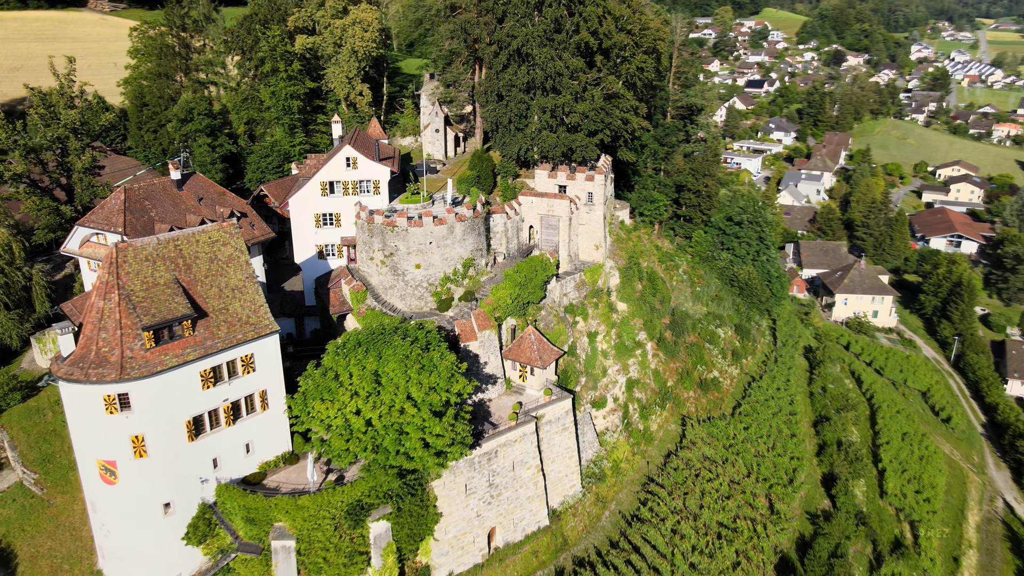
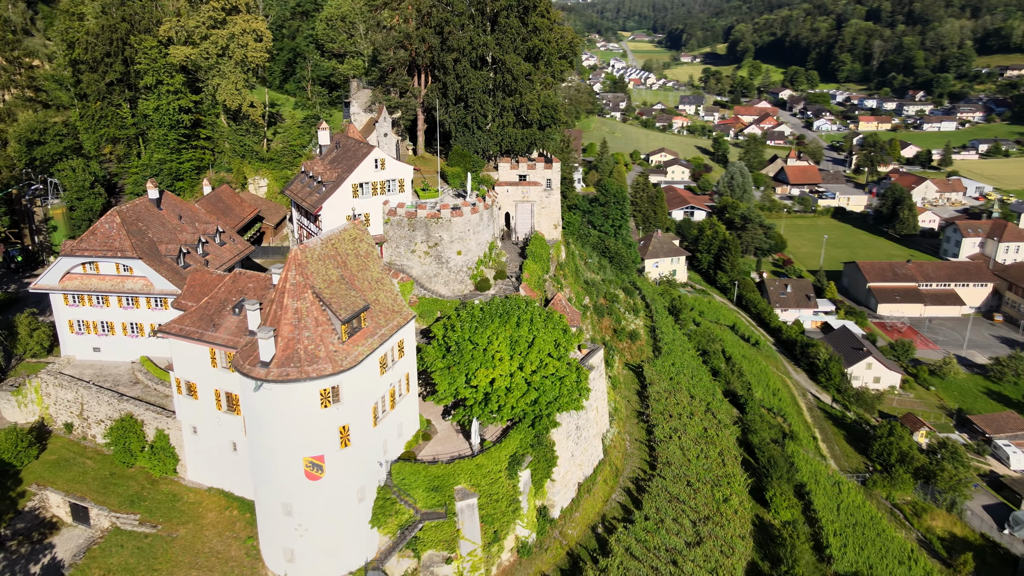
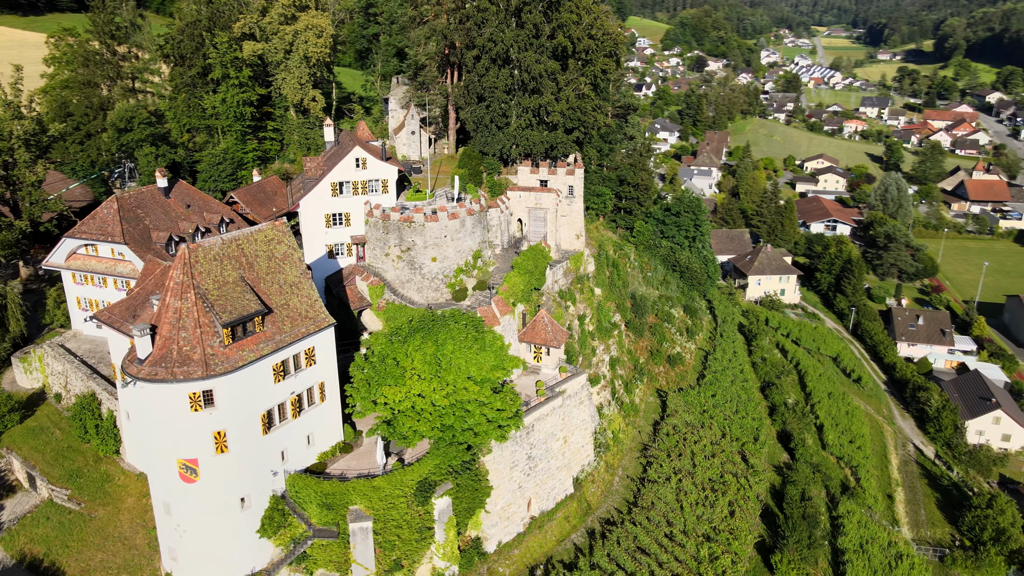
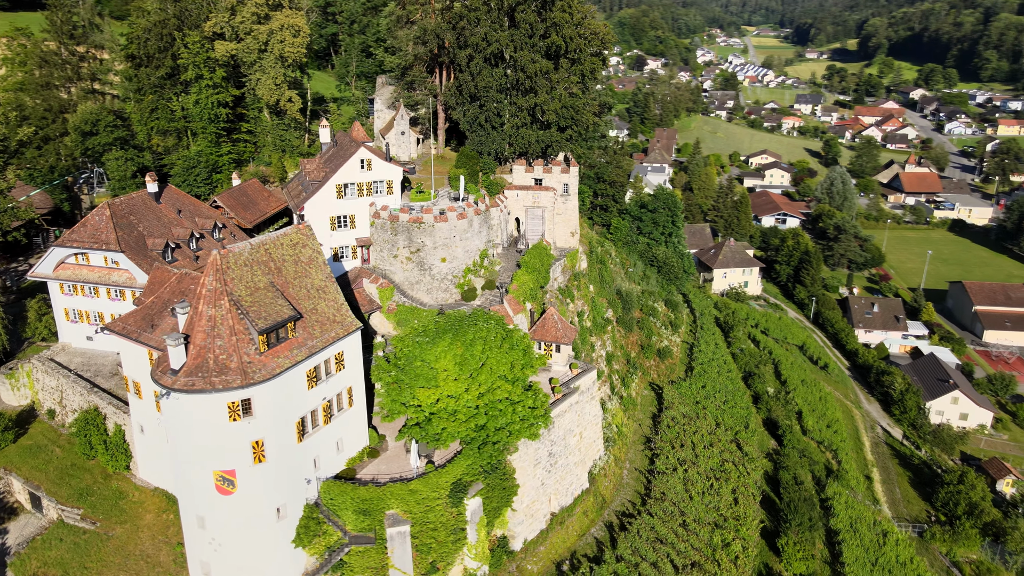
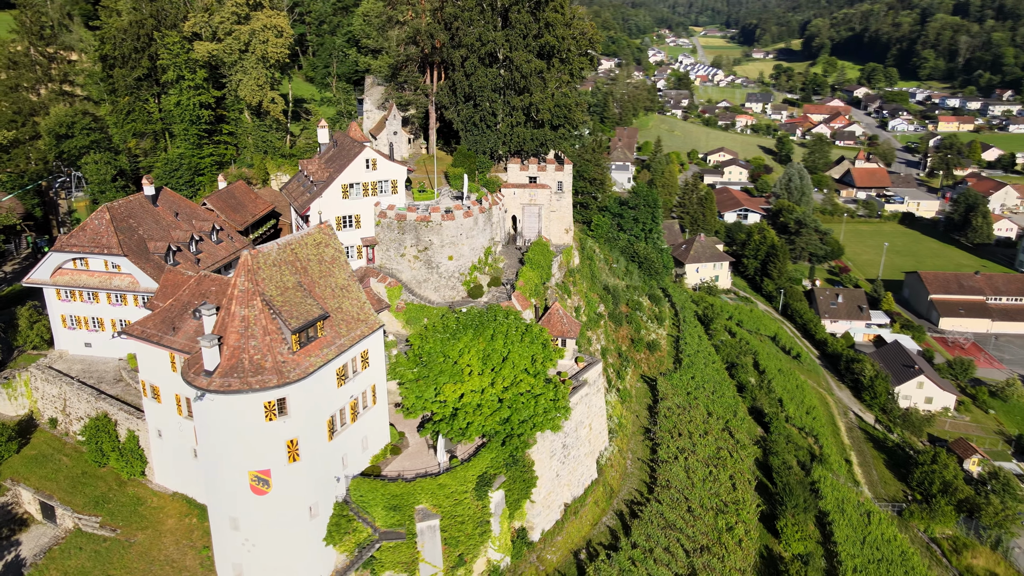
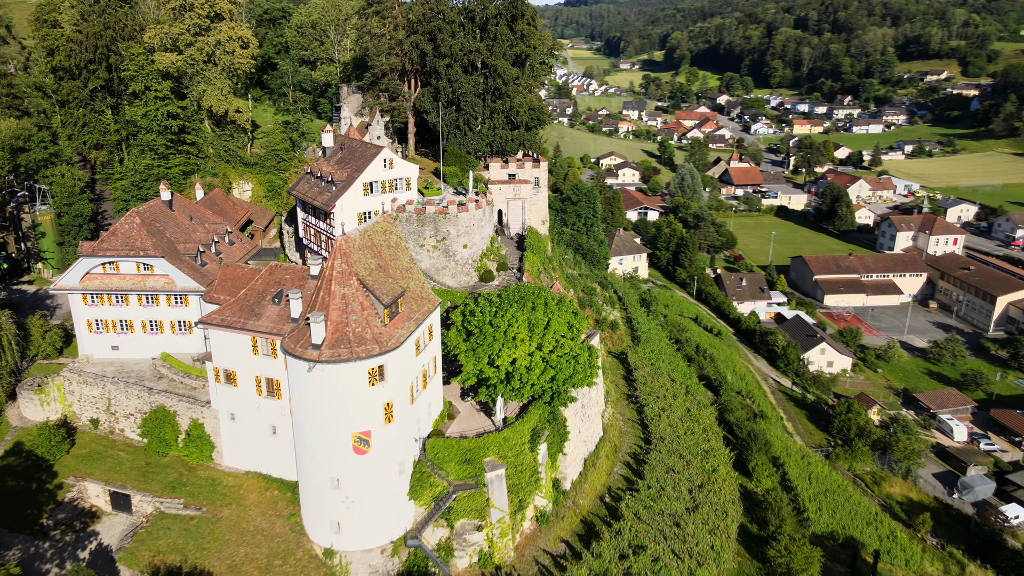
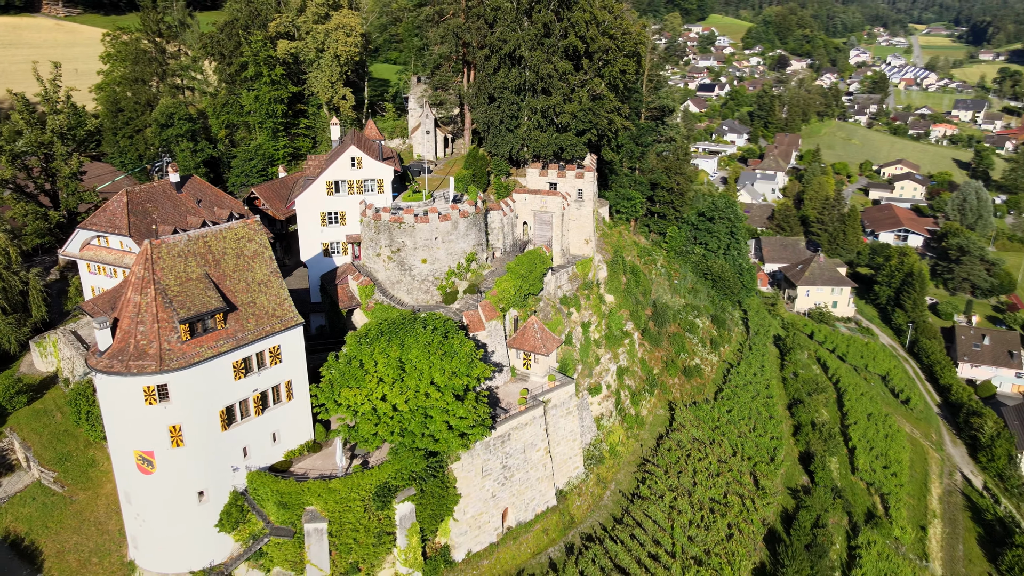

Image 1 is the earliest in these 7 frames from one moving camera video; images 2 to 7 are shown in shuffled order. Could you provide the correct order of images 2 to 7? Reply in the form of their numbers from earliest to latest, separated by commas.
7, 3, 4, 5, 2, 6
